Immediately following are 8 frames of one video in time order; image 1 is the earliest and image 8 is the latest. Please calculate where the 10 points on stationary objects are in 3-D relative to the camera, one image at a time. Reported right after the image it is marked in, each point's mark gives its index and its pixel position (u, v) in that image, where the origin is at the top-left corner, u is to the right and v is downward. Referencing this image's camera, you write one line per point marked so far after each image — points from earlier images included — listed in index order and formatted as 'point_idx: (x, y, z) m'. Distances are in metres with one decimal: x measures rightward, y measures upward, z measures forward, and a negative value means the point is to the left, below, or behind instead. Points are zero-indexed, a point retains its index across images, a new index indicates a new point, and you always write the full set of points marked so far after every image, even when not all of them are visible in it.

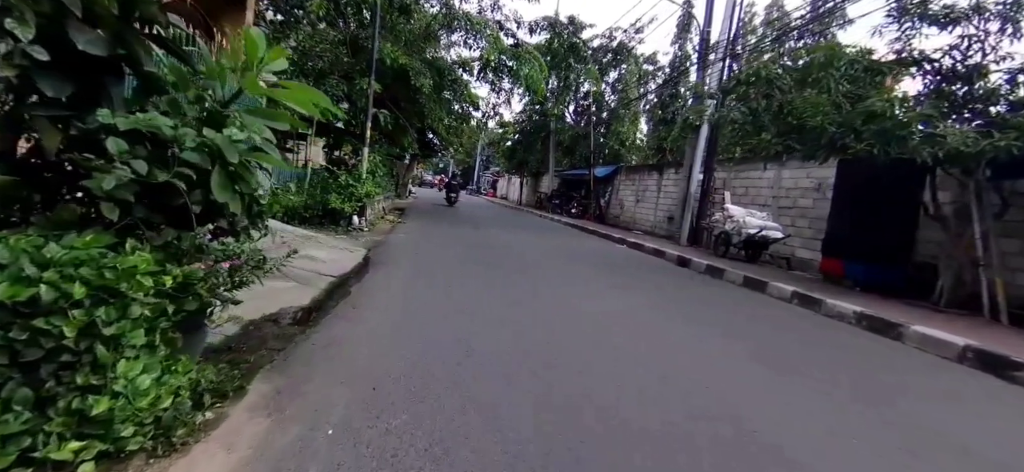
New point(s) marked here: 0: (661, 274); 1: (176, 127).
0: (+3.0, -0.8, +9.3) m
1: (-1.4, +0.5, +1.9) m
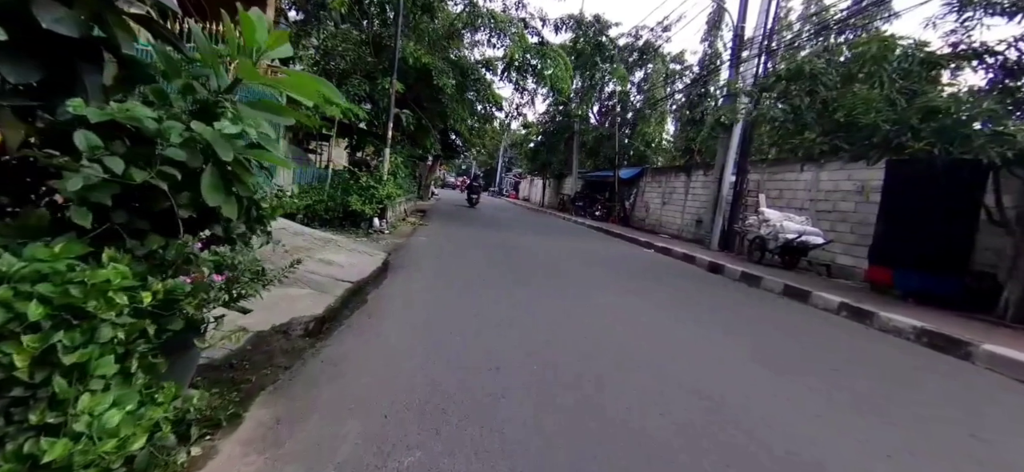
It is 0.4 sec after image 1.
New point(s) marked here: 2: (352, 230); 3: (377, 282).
0: (+3.4, -0.9, +8.8) m
1: (-1.3, +0.4, +1.7) m
2: (-3.3, +0.1, +9.2) m
3: (-1.7, -0.6, +5.6) m
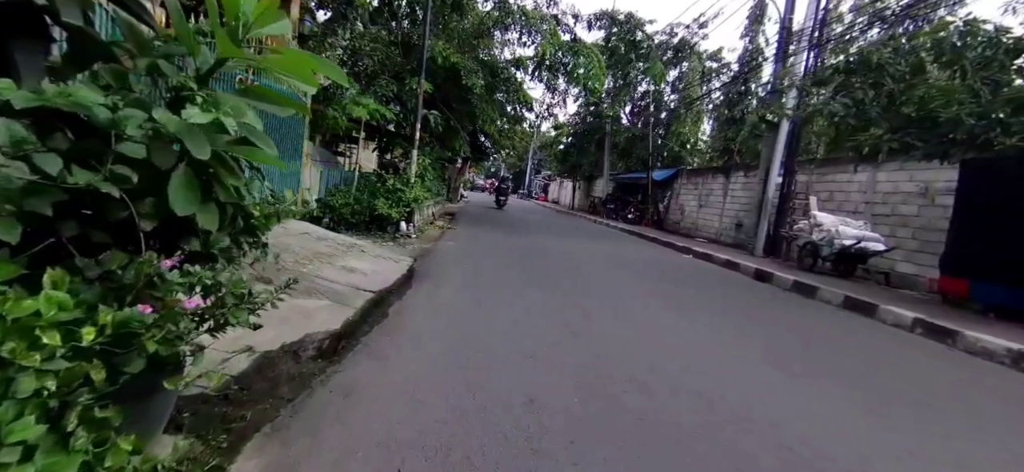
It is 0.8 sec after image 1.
0: (+4.0, -1.0, +8.2) m
1: (-1.2, +0.4, +1.3) m
2: (-2.7, 0.0, +9.0) m
3: (-1.3, -0.6, +5.3) m
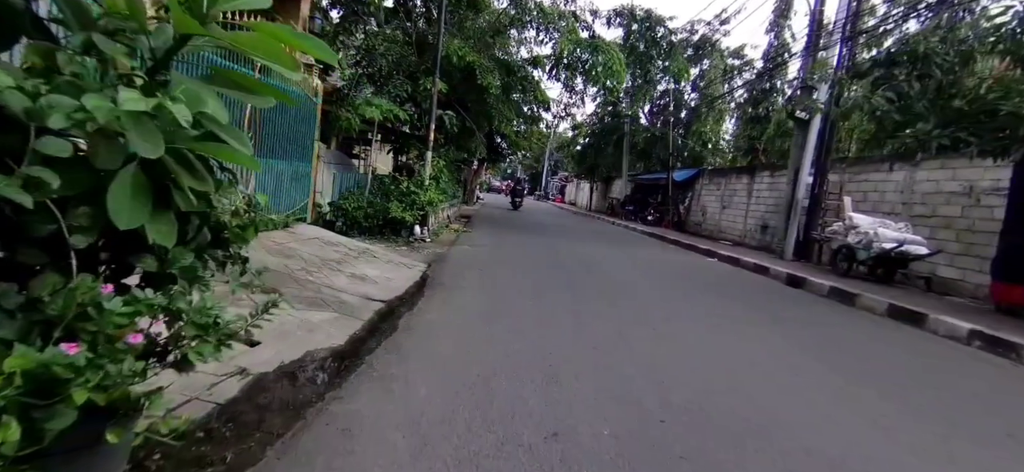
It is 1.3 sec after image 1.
0: (+4.3, -1.0, +7.7) m
1: (-1.1, +0.3, +1.1) m
2: (-2.3, 0.0, +8.7) m
3: (-1.1, -0.7, +5.0) m
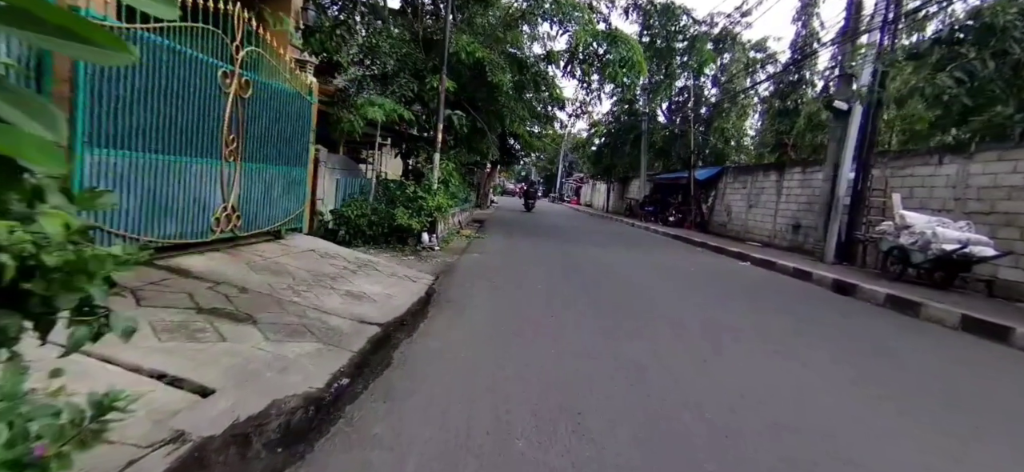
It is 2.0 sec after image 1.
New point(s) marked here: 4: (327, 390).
0: (+4.6, -1.1, +6.9) m
1: (-1.1, +0.2, +0.4) m
2: (-2.1, -0.2, +8.2) m
3: (-0.9, -0.8, +4.4) m
4: (-1.1, -0.9, +2.7) m
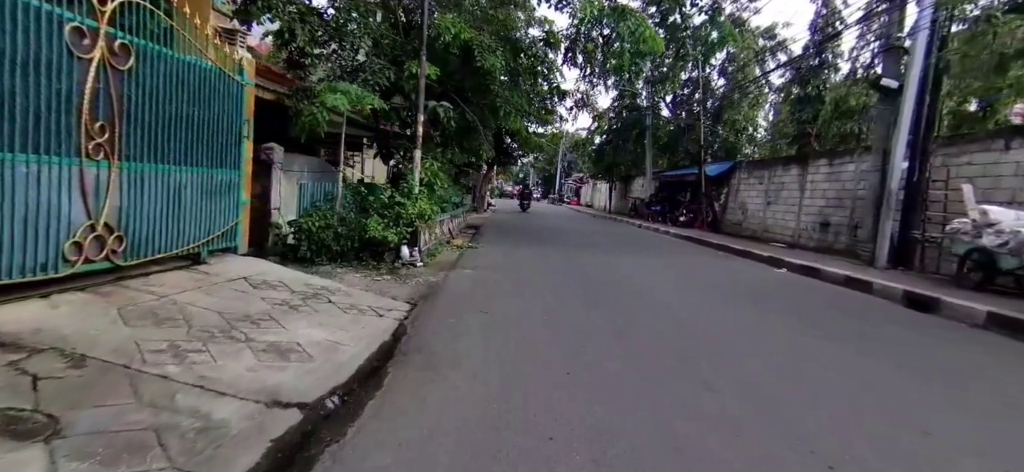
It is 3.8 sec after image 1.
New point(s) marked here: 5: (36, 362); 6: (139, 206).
0: (+4.6, -1.1, +5.5) m
1: (-1.1, +0.1, -1.0) m
2: (-2.1, -0.4, +6.7) m
3: (-0.9, -1.0, +2.9) m
4: (-1.1, -1.1, +1.2) m
5: (-2.4, -0.6, +2.3) m
6: (-2.9, +0.2, +3.6) m
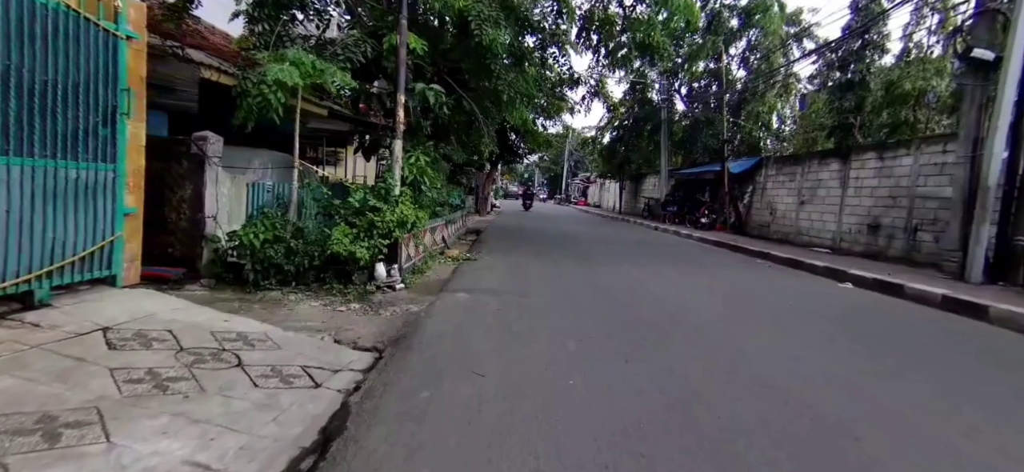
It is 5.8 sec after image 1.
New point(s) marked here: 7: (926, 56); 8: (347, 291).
0: (+4.6, -1.2, +3.9) m
1: (-1.1, -0.1, -2.5) m
2: (-2.0, -0.6, +5.2) m
3: (-0.9, -1.1, +1.4) m
4: (-1.1, -1.2, -0.3) m
5: (-2.4, -0.8, +0.8) m
6: (-2.9, +0.1, +2.1) m
7: (+10.2, +4.4, +11.2) m
8: (-1.9, -0.6, +5.2) m
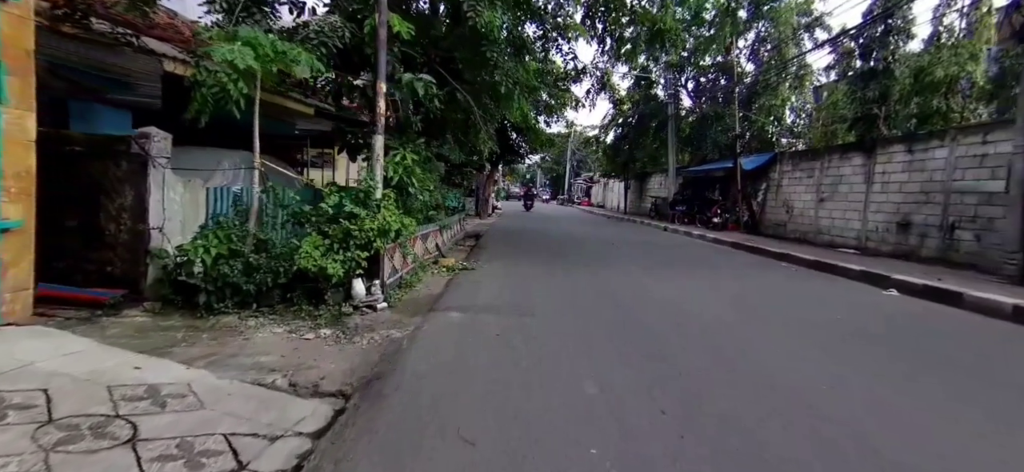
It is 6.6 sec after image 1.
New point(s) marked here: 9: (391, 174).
0: (+4.6, -1.3, +3.1) m
1: (-1.2, -0.2, -3.3) m
2: (-2.0, -0.7, +4.4) m
3: (-0.9, -1.2, +0.6) m
4: (-1.1, -1.3, -1.1) m
5: (-2.4, -0.9, 0.0) m
6: (-2.9, -0.1, +1.3) m
7: (+10.2, +4.5, +10.4) m
8: (-1.9, -0.7, +4.4) m
9: (-1.5, +0.8, +6.0) m
